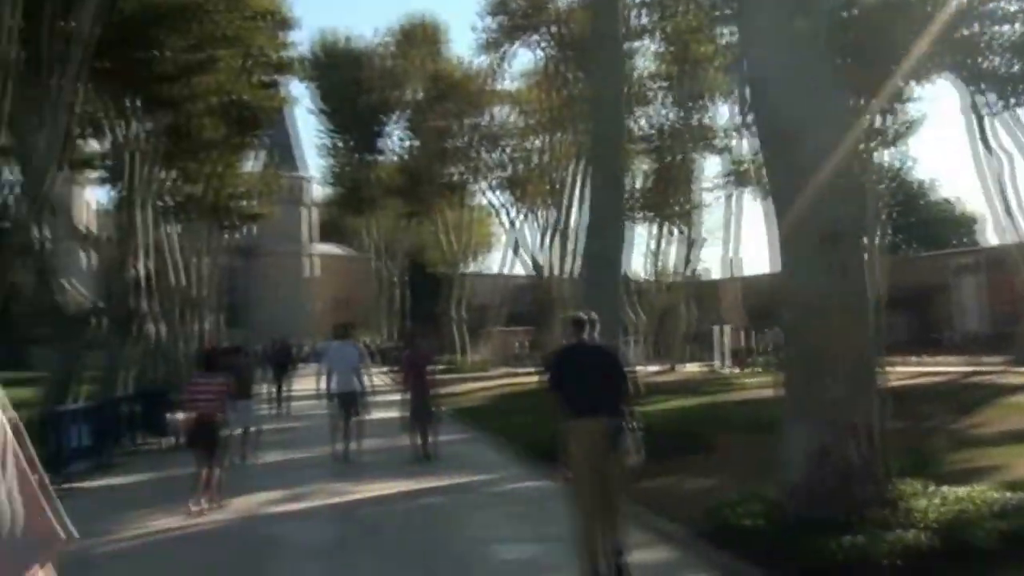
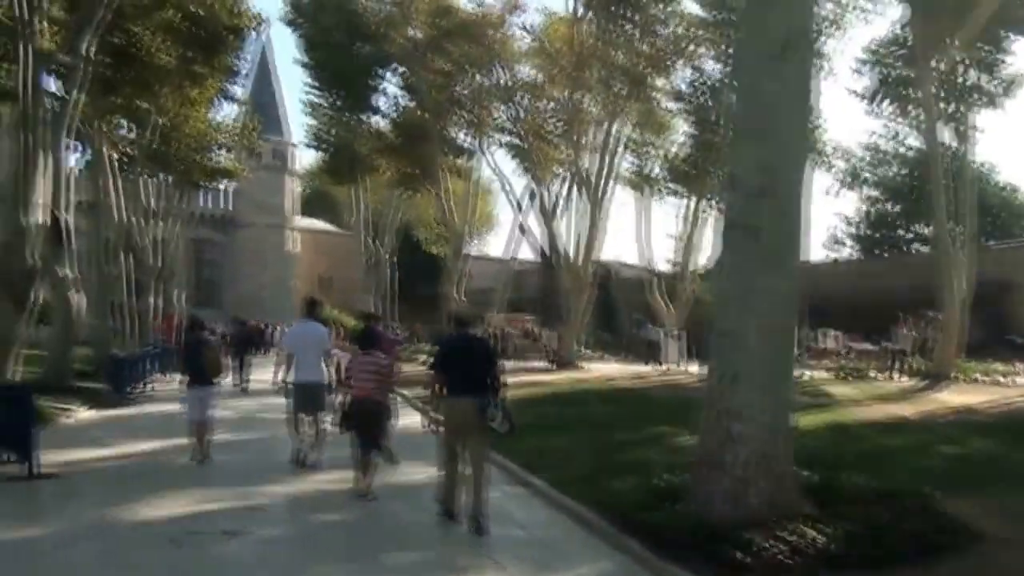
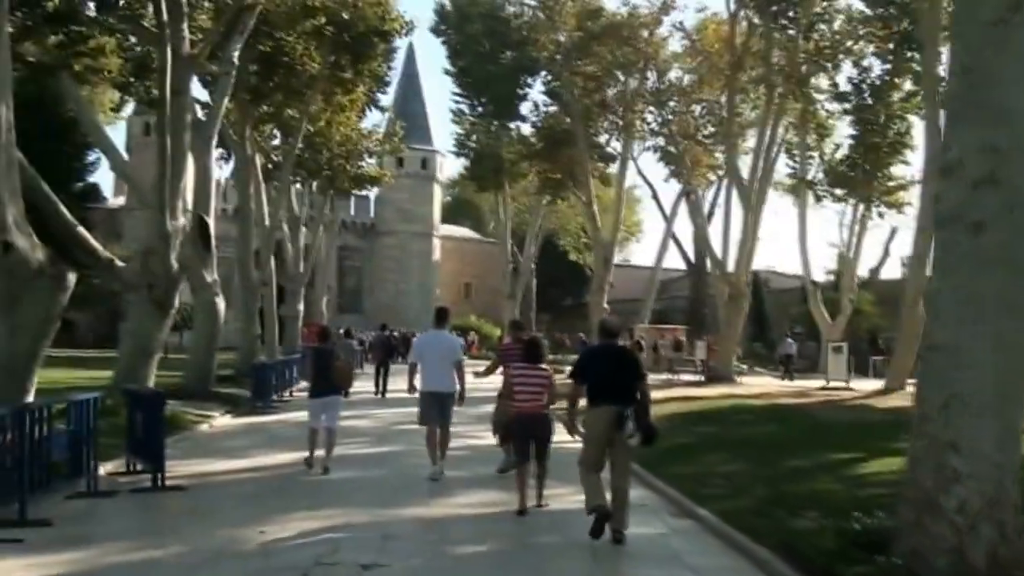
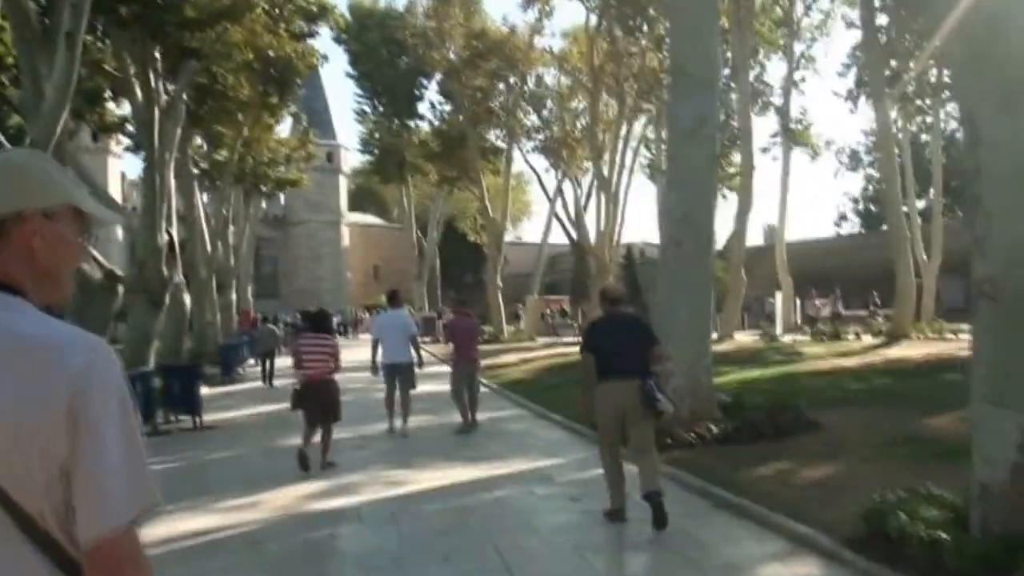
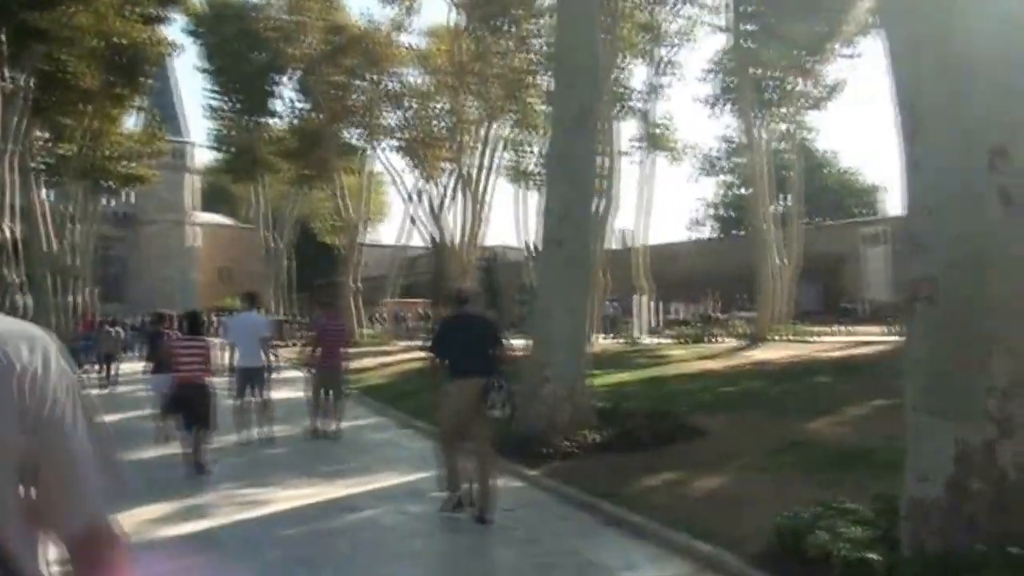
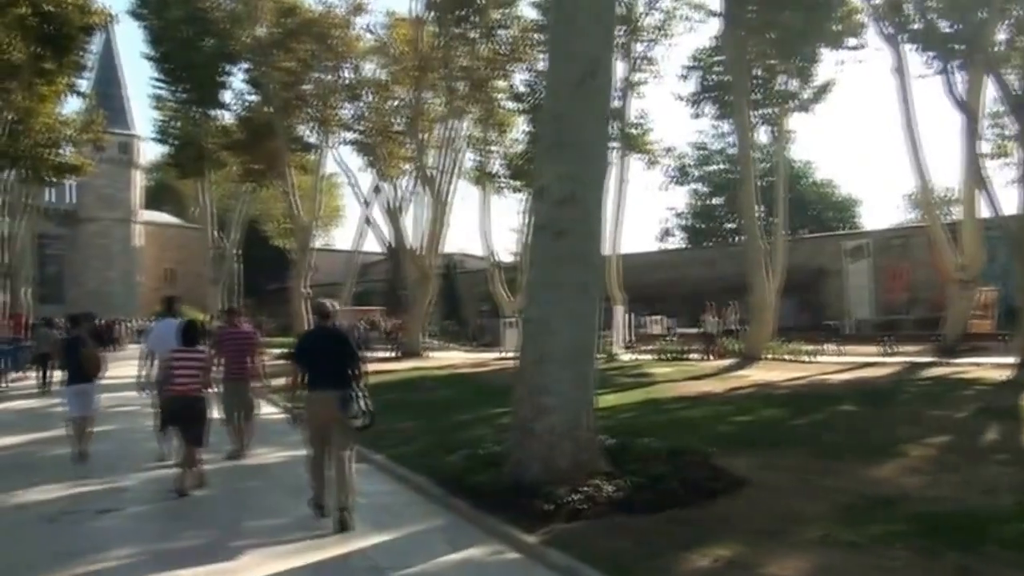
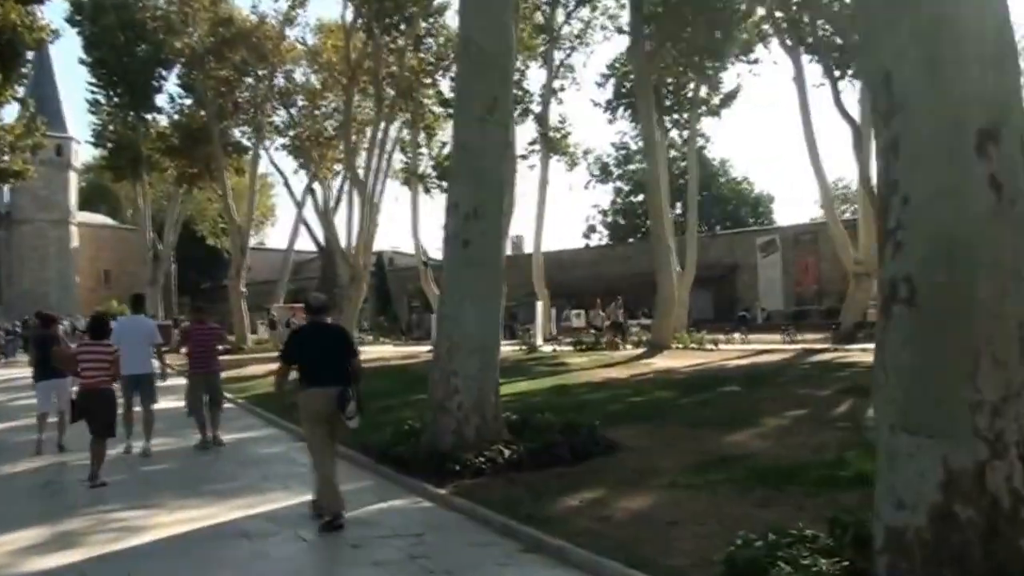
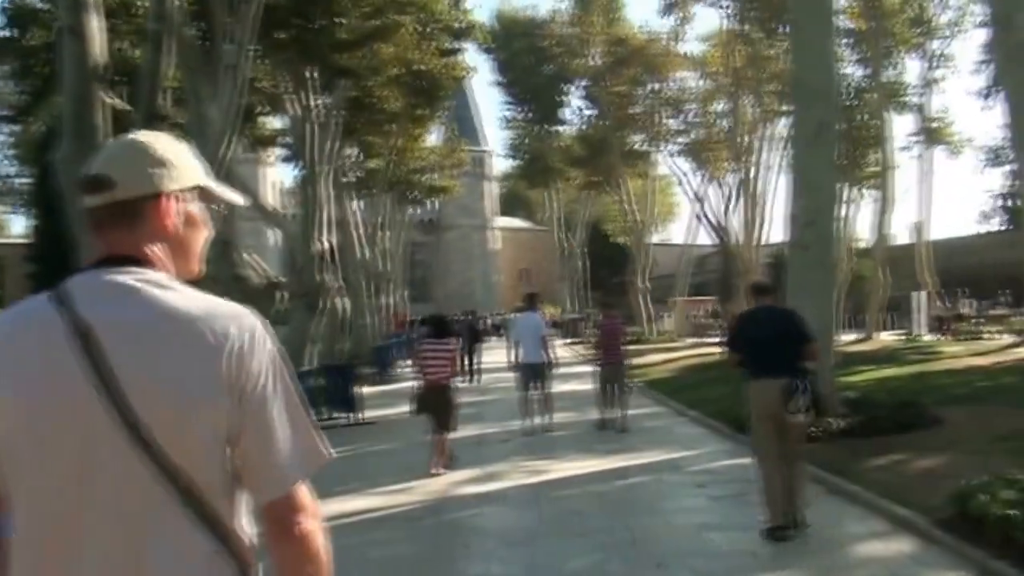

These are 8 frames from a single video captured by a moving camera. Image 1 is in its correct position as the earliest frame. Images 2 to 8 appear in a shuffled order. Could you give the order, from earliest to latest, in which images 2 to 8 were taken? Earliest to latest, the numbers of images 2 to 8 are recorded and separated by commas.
8, 4, 5, 7, 6, 2, 3
